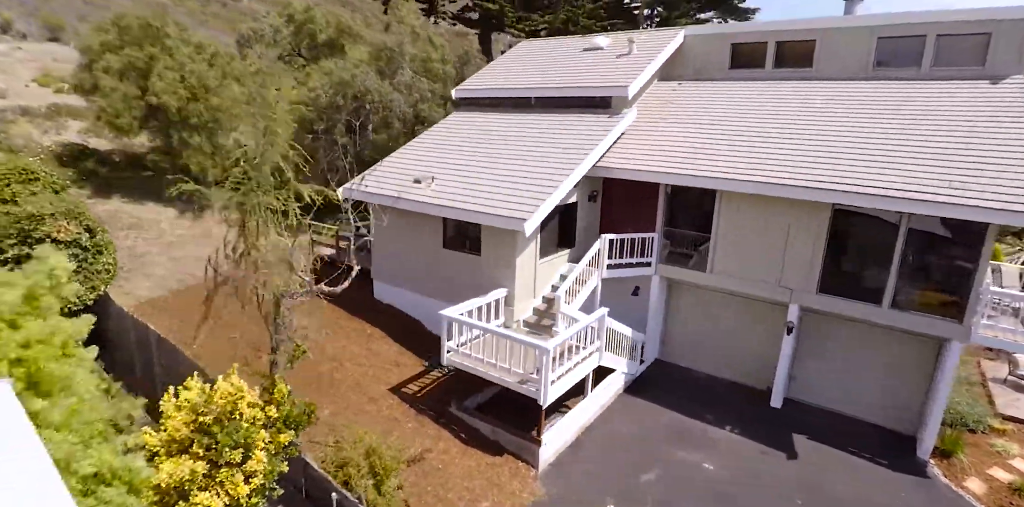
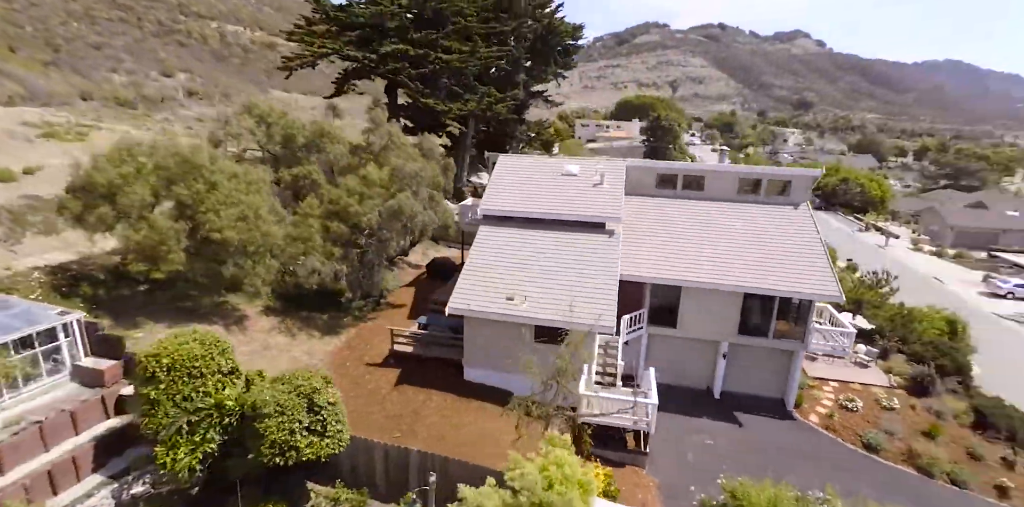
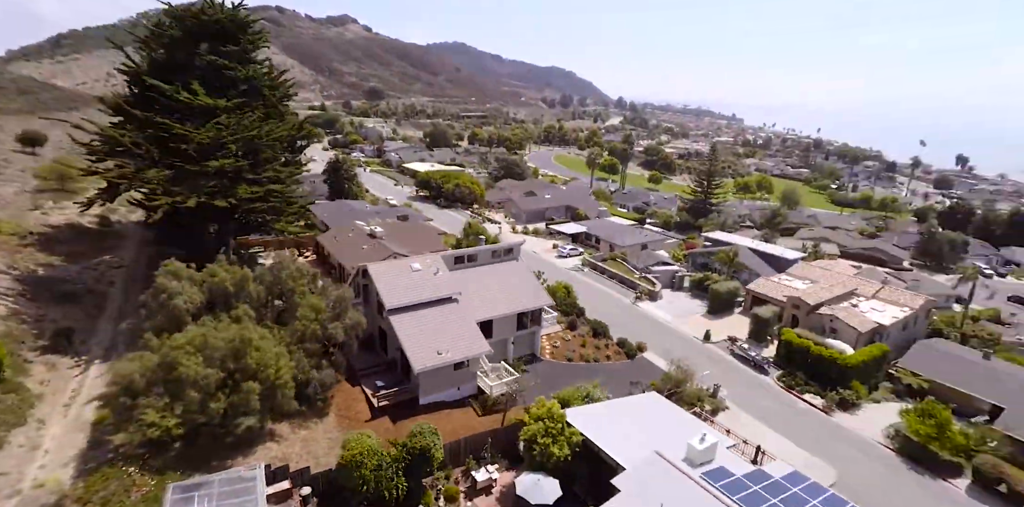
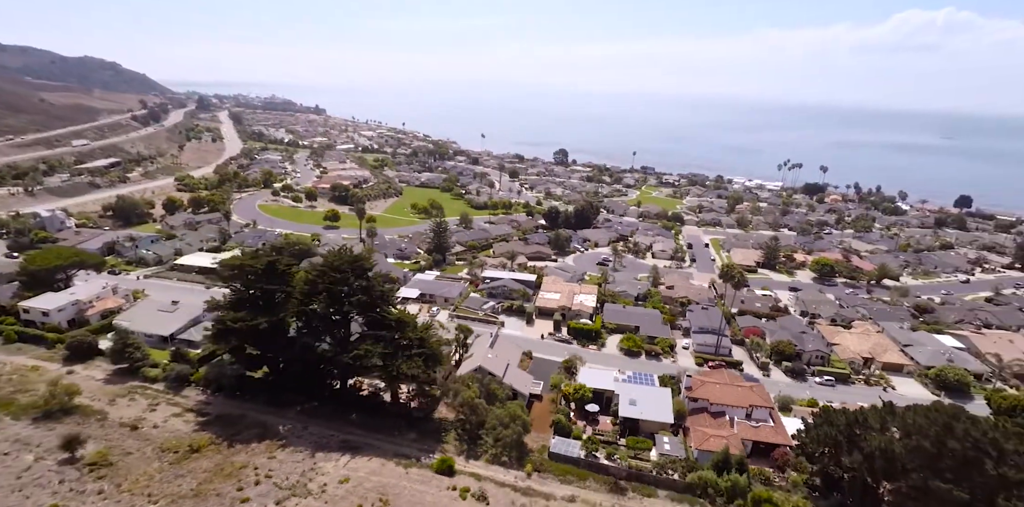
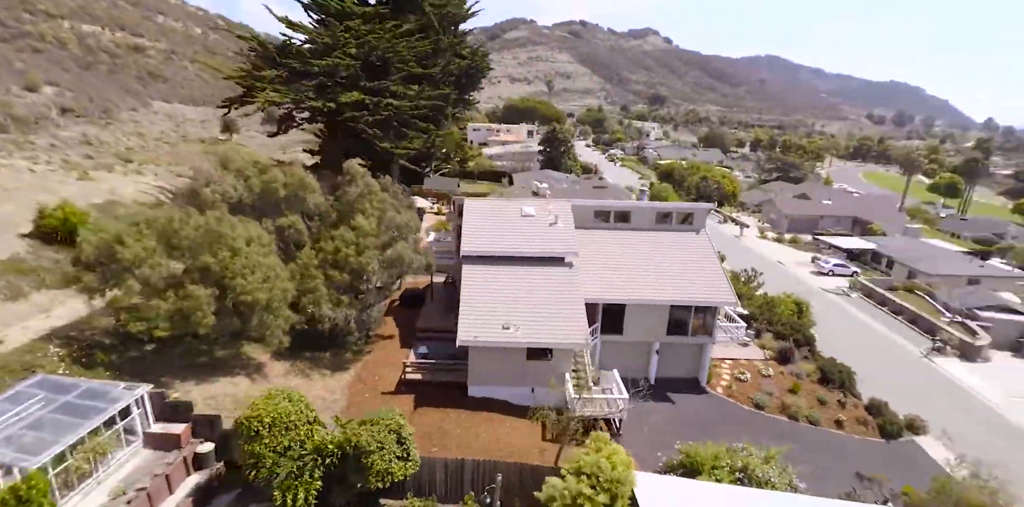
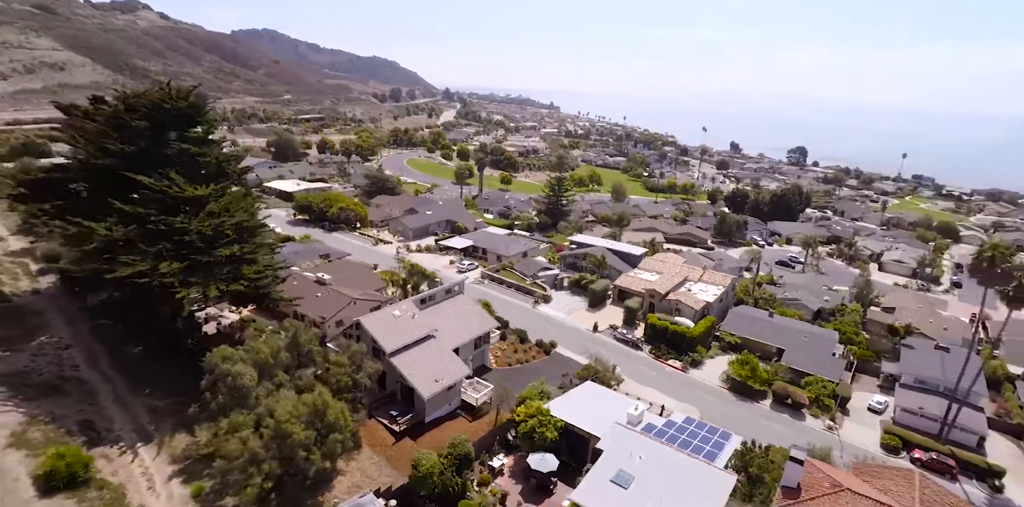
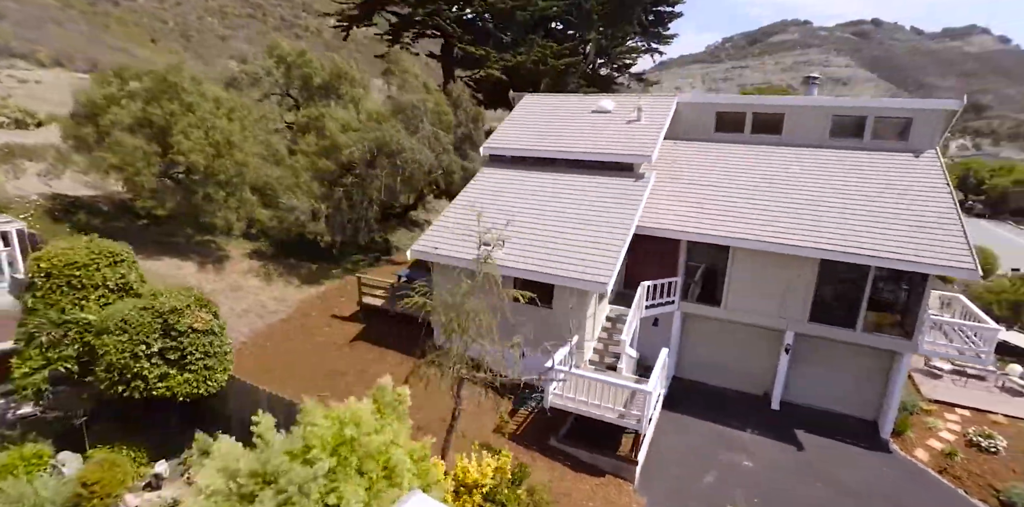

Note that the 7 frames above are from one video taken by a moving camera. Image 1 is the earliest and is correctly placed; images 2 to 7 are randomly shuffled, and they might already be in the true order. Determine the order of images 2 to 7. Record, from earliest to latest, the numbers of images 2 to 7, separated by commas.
7, 2, 5, 3, 6, 4
